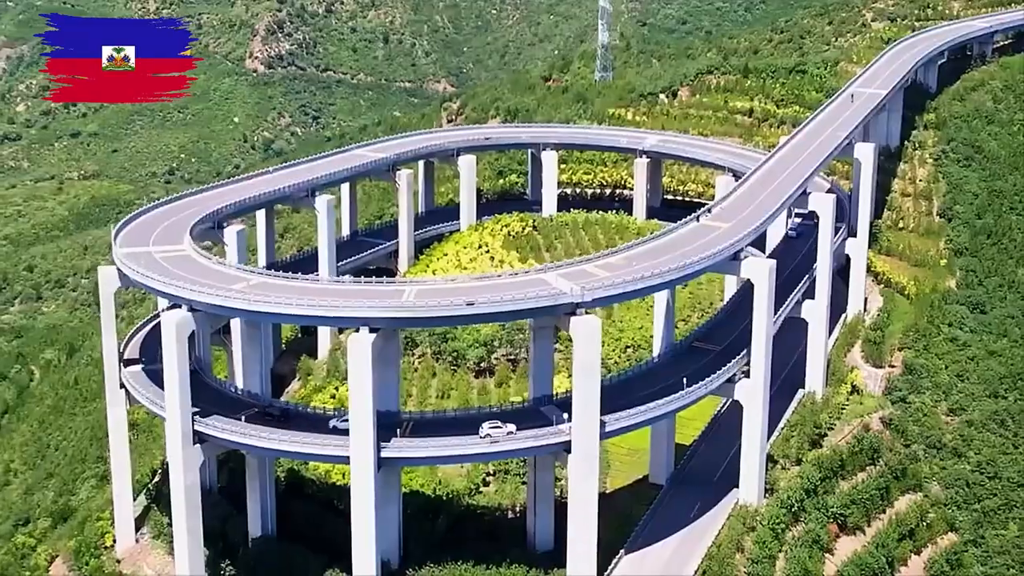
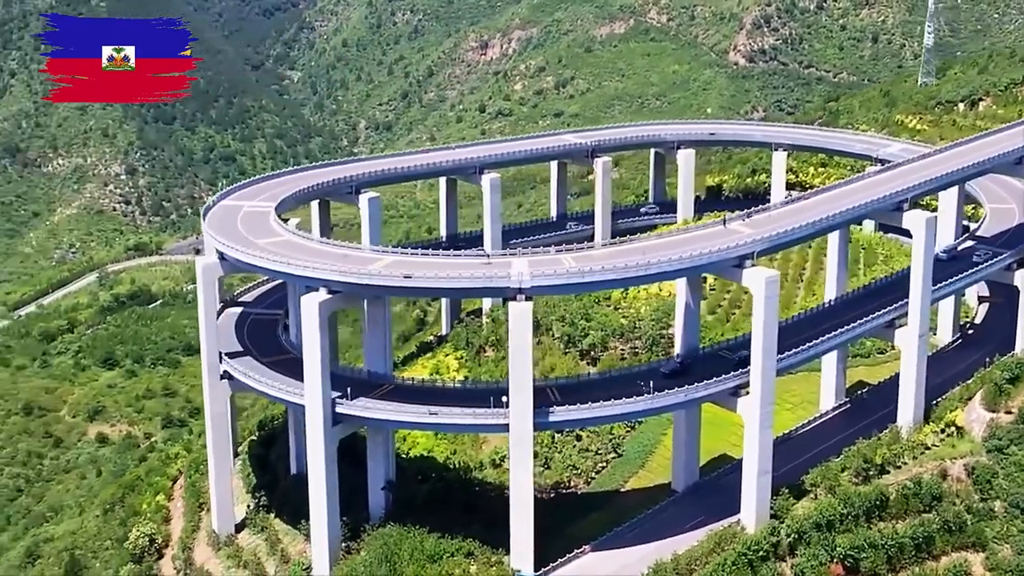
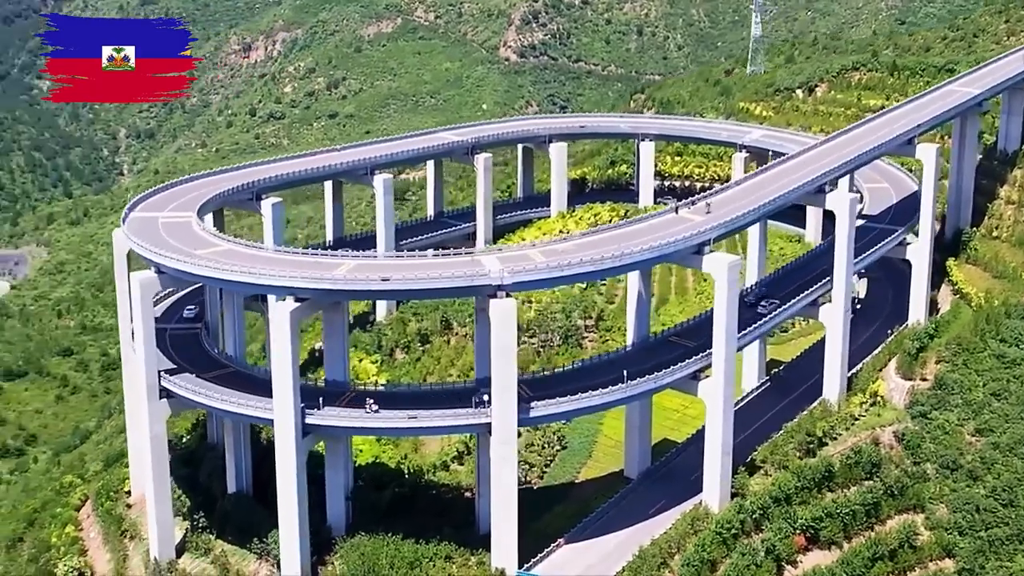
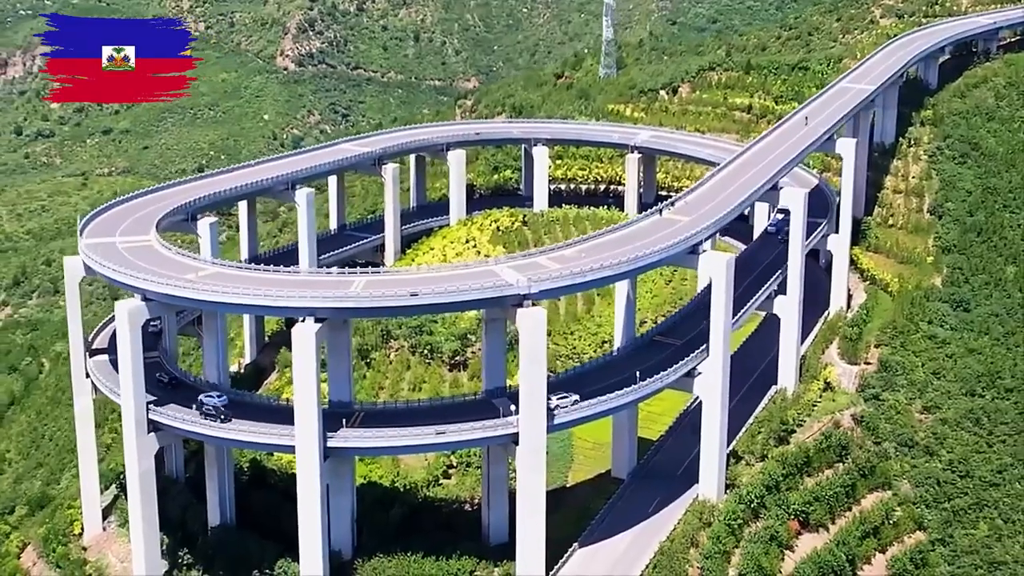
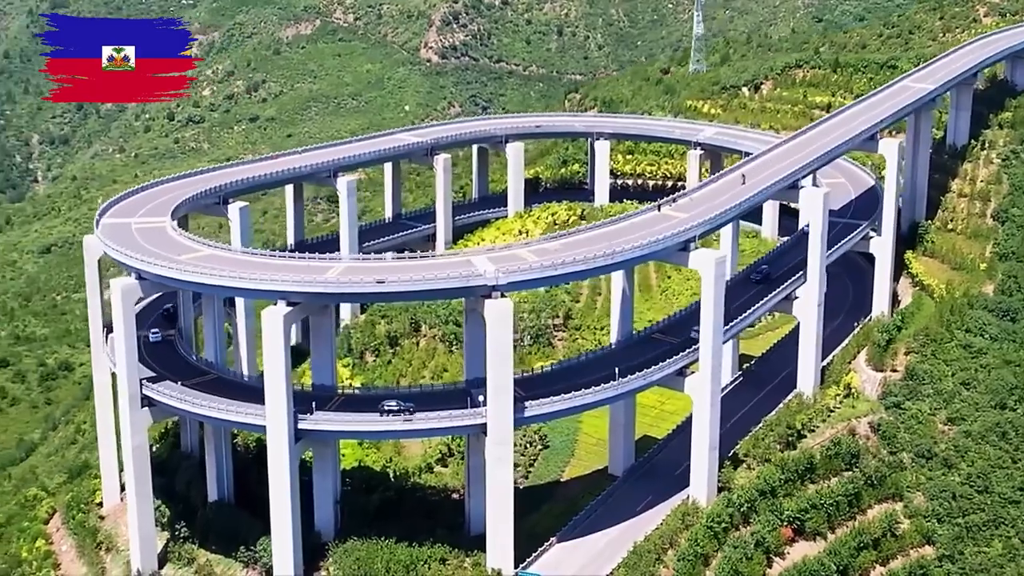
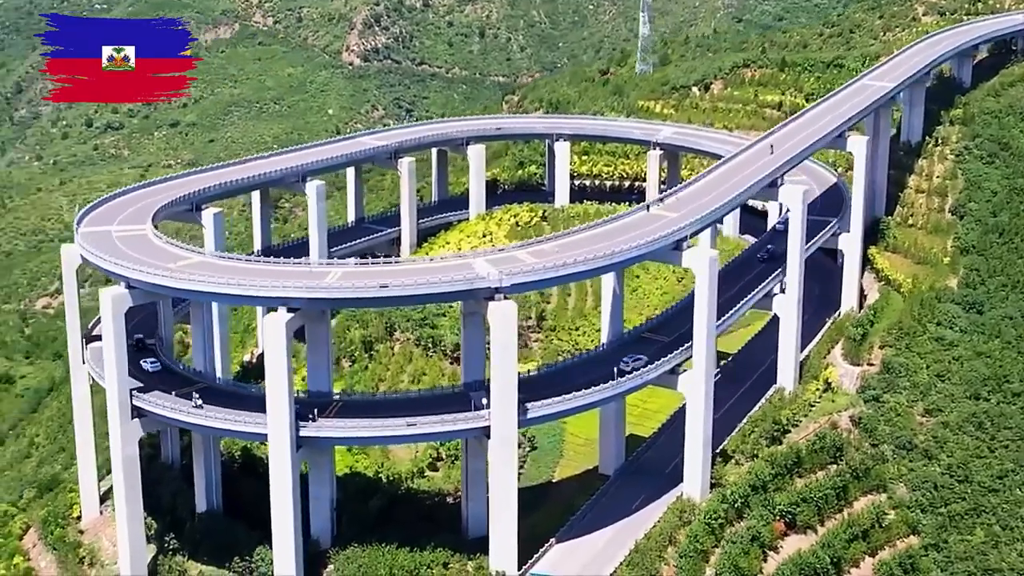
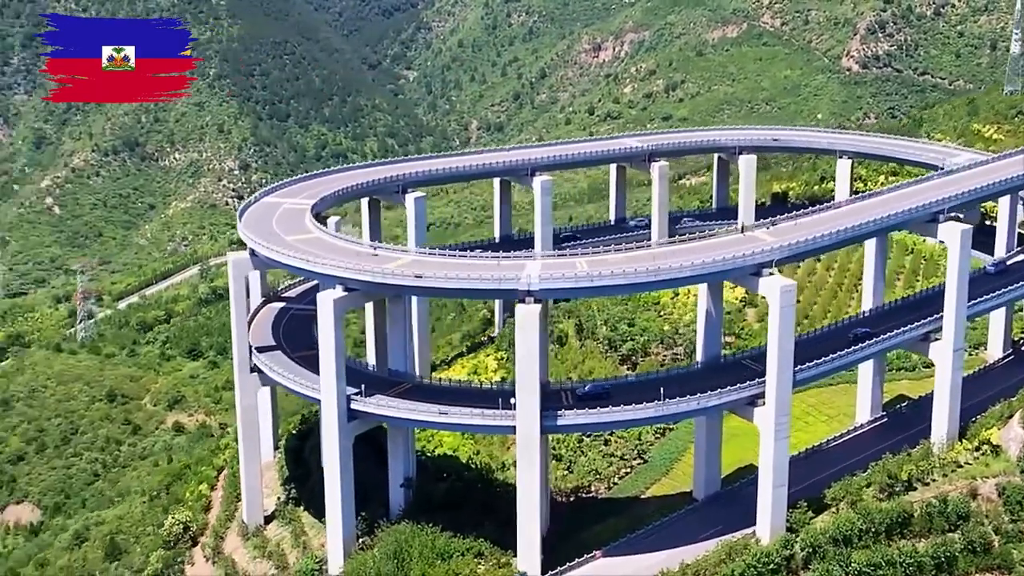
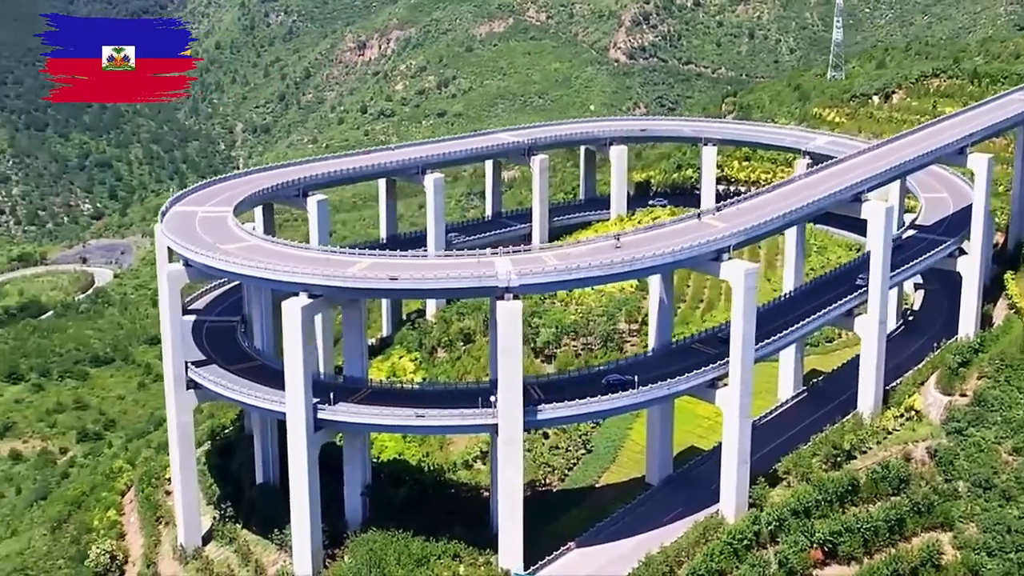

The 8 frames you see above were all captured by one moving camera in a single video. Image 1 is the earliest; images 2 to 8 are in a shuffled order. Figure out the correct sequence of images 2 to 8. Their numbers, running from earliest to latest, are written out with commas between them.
4, 6, 5, 3, 8, 2, 7
